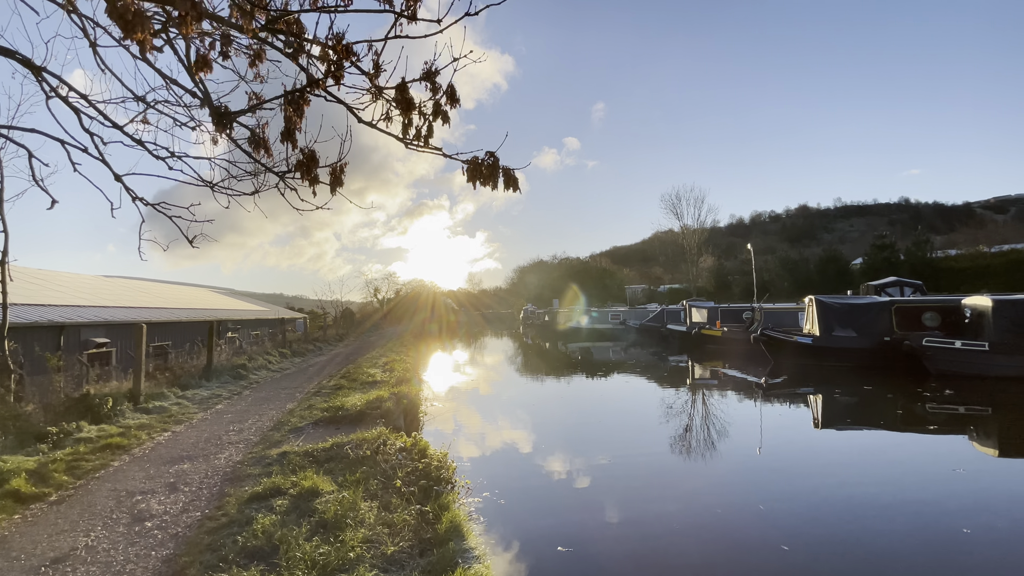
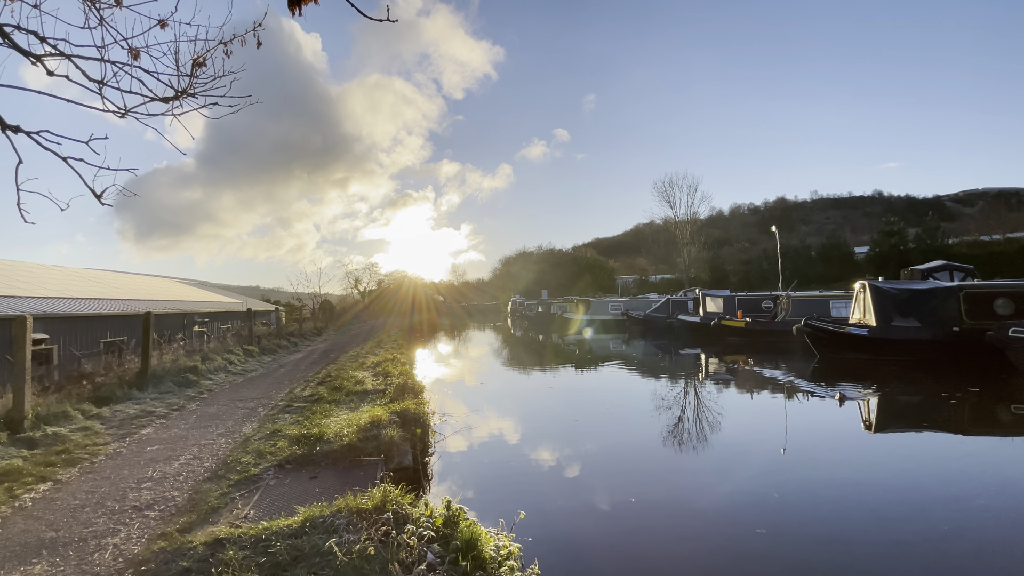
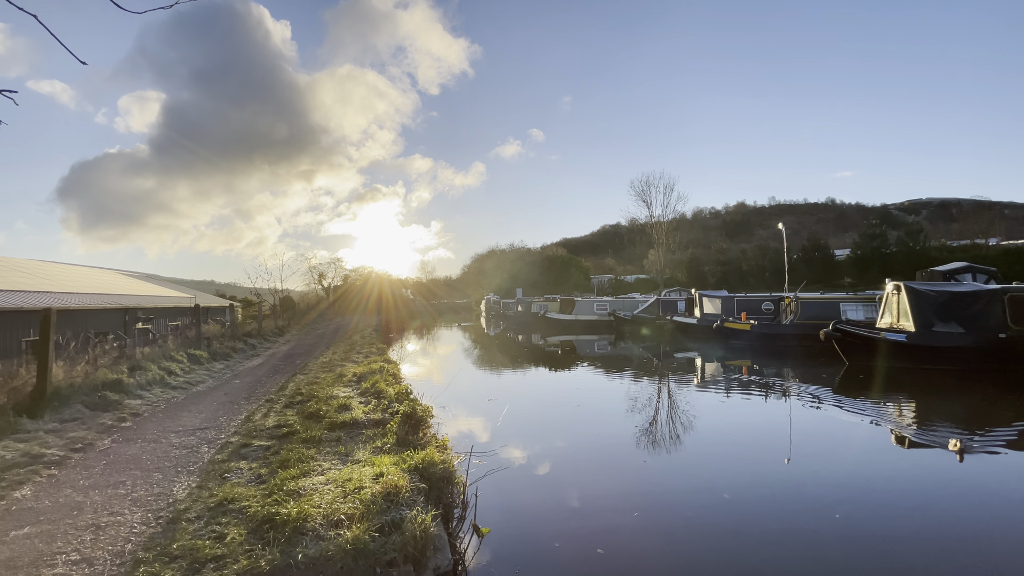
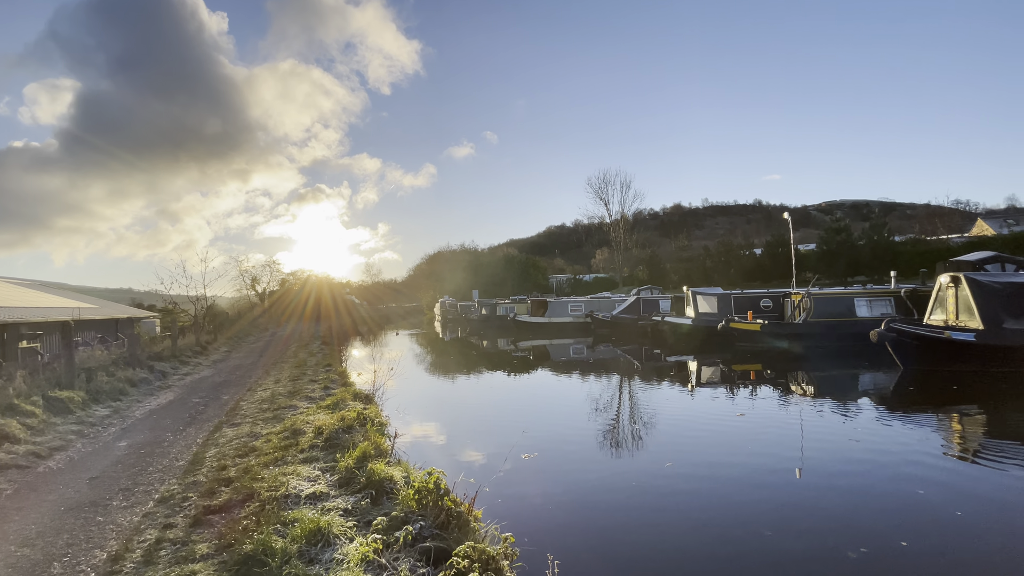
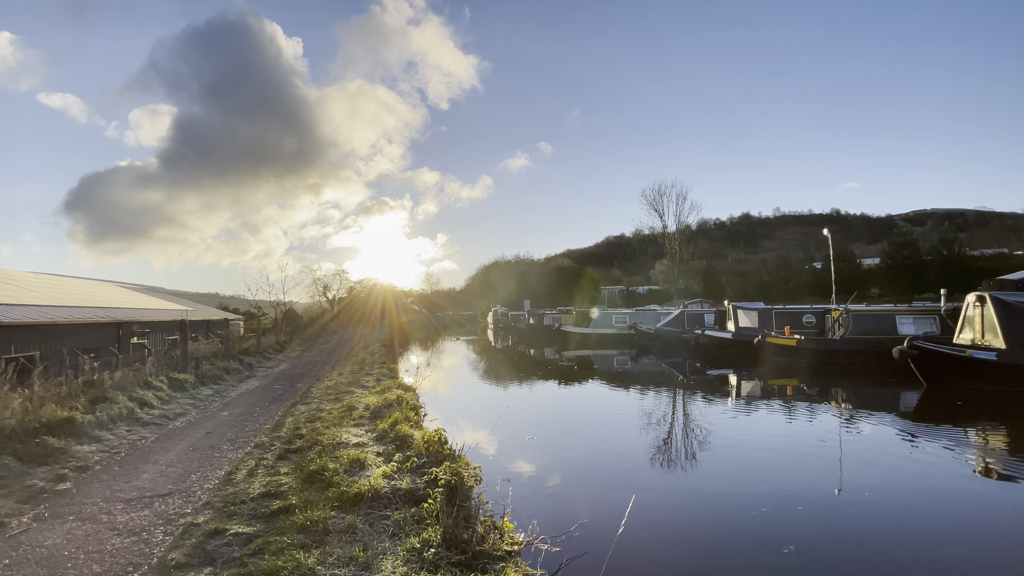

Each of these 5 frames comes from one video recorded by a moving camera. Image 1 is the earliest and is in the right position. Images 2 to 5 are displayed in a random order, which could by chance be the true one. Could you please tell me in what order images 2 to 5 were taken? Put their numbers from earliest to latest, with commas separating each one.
2, 3, 5, 4
